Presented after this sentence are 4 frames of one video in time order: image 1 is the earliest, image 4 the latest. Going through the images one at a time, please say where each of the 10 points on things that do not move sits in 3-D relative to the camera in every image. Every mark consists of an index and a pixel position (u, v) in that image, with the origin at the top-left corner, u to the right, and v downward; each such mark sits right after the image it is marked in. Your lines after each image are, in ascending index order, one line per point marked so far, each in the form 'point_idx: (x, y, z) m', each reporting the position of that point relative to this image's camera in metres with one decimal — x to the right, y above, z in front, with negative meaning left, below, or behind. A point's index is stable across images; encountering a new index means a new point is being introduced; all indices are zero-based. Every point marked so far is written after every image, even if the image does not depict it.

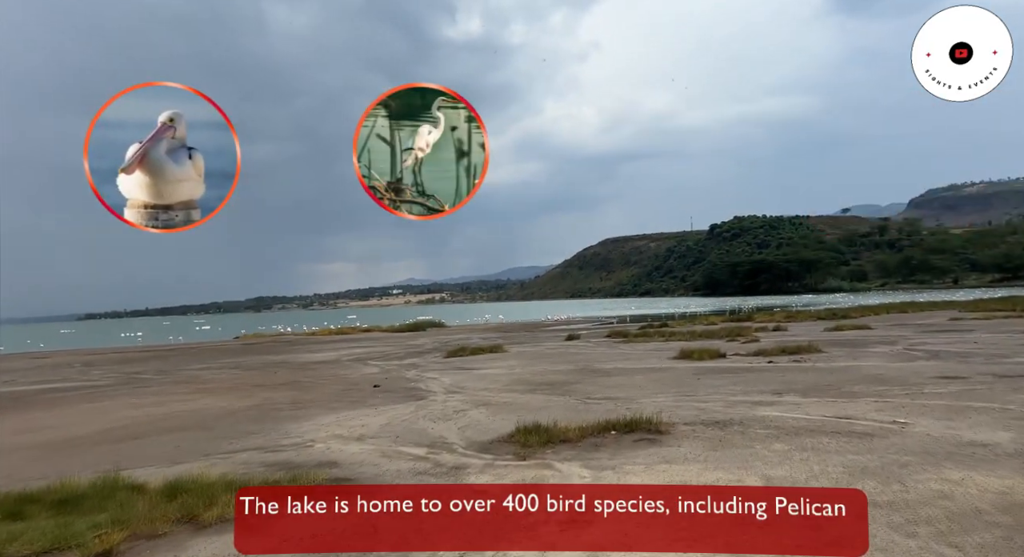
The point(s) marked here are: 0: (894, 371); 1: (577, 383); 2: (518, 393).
0: (+10.3, -2.5, +17.4) m
1: (+1.8, -2.8, +17.1) m
2: (+0.1, -2.8, +15.8) m
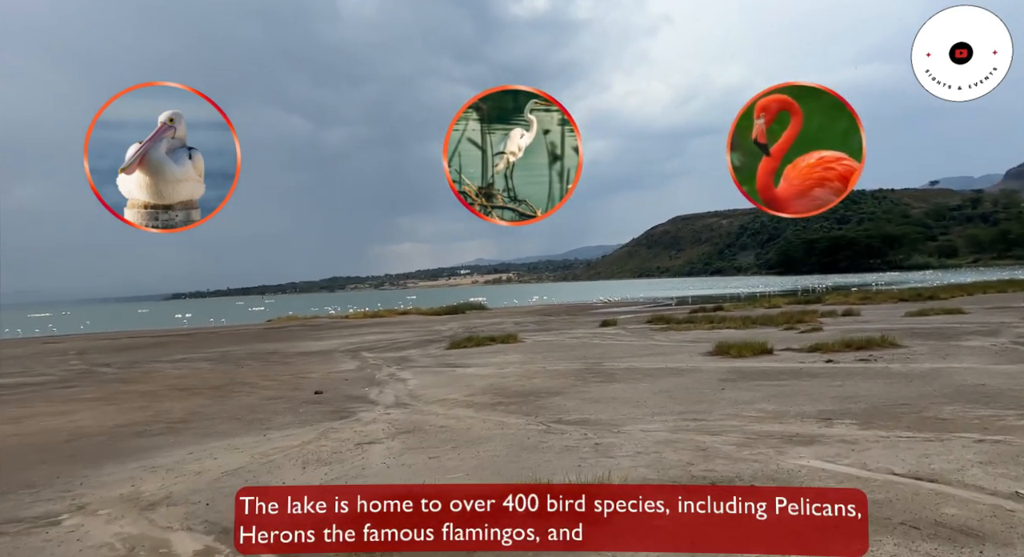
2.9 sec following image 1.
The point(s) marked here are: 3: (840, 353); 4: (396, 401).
0: (+9.5, -2.0, +12.6) m
1: (+1.0, -2.3, +13.2) m
2: (-0.8, -2.4, +12.0) m
3: (+8.8, -2.0, +17.3) m
4: (-2.4, -2.6, +13.5) m
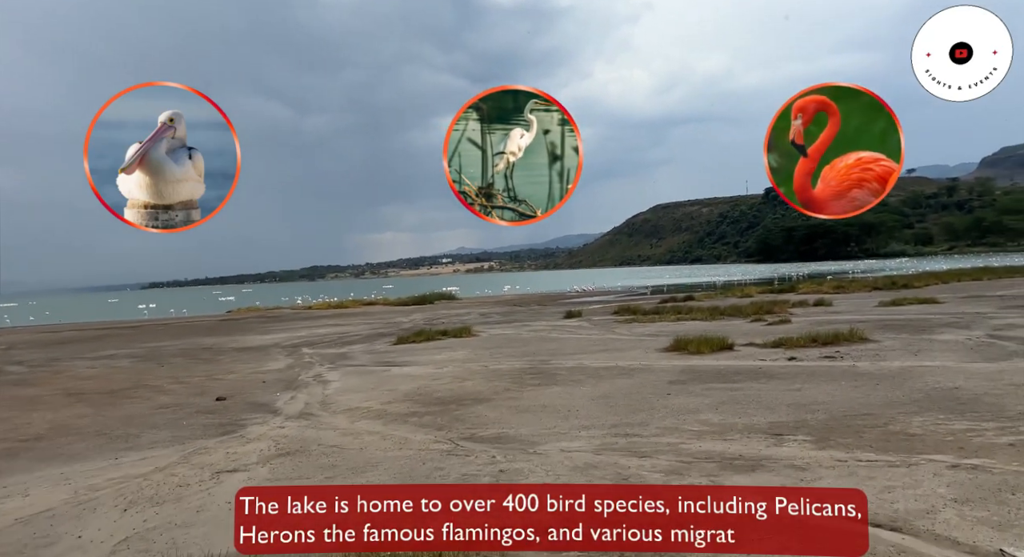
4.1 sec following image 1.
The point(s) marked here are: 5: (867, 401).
0: (+8.1, -1.8, +11.3) m
1: (-0.4, -2.2, +11.7) m
2: (-2.2, -2.3, +10.4) m
3: (+7.3, -1.8, +16.0) m
4: (-3.9, -2.4, +11.9) m
5: (+5.6, -1.9, +10.1) m
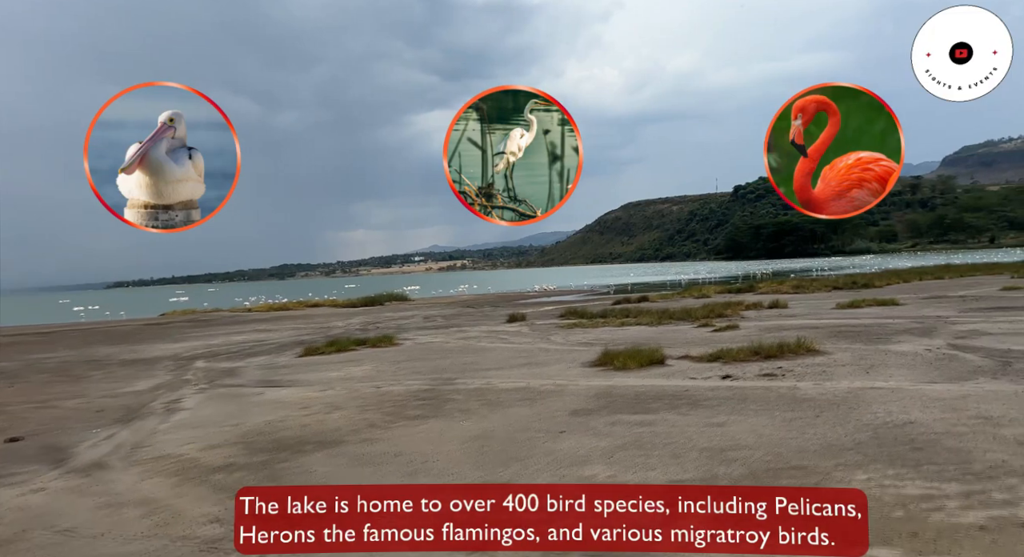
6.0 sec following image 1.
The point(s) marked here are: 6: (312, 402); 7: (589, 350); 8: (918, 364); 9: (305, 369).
0: (+6.1, -1.9, +9.2) m
1: (-2.5, -2.3, +9.3) m
2: (-4.2, -2.5, +8.0) m
3: (+5.0, -1.9, +13.9) m
4: (-5.9, -2.6, +9.3) m
5: (+3.6, -2.1, +8.0) m
6: (-3.9, -2.4, +12.5) m
7: (+2.2, -2.0, +17.7) m
8: (+8.5, -1.7, +13.4) m
9: (-5.6, -2.4, +17.6) m
